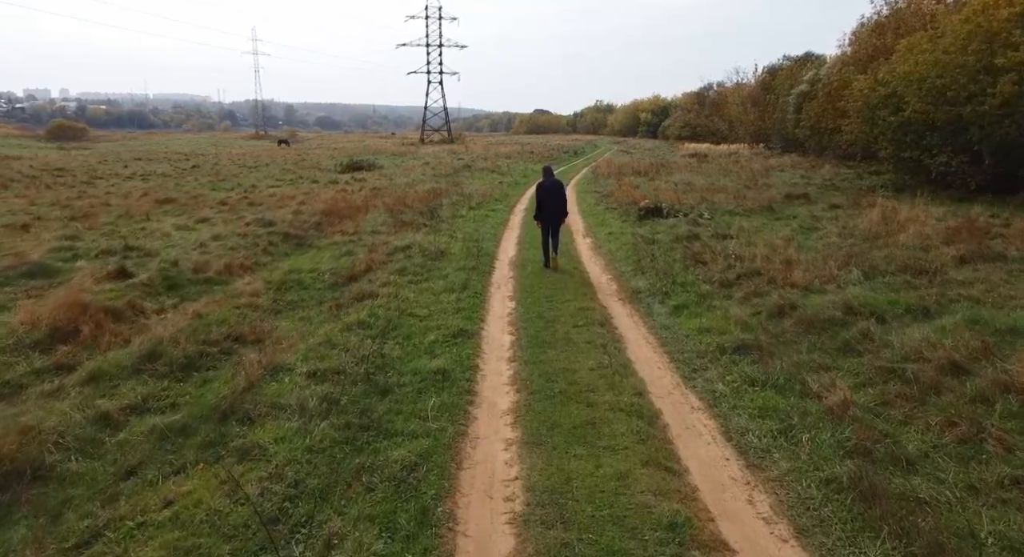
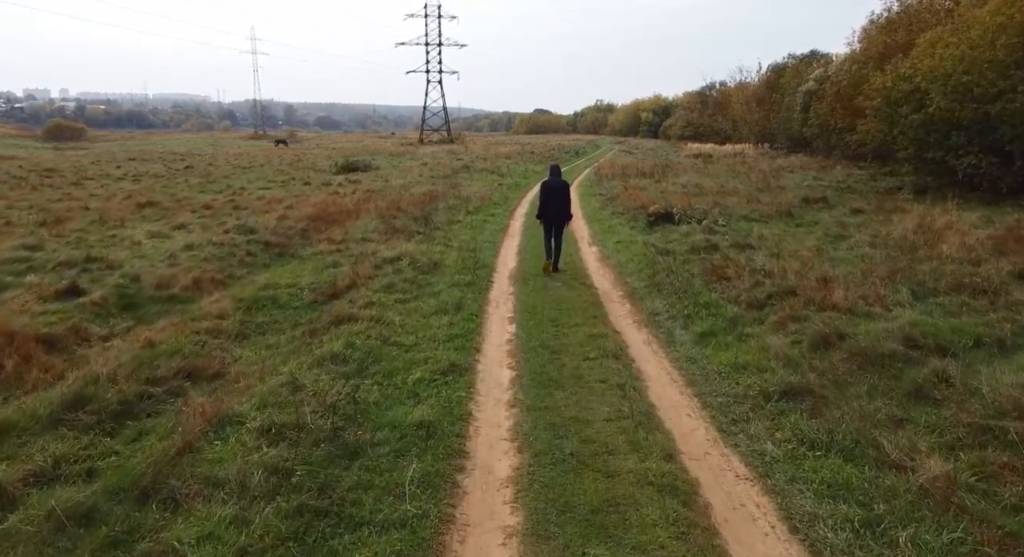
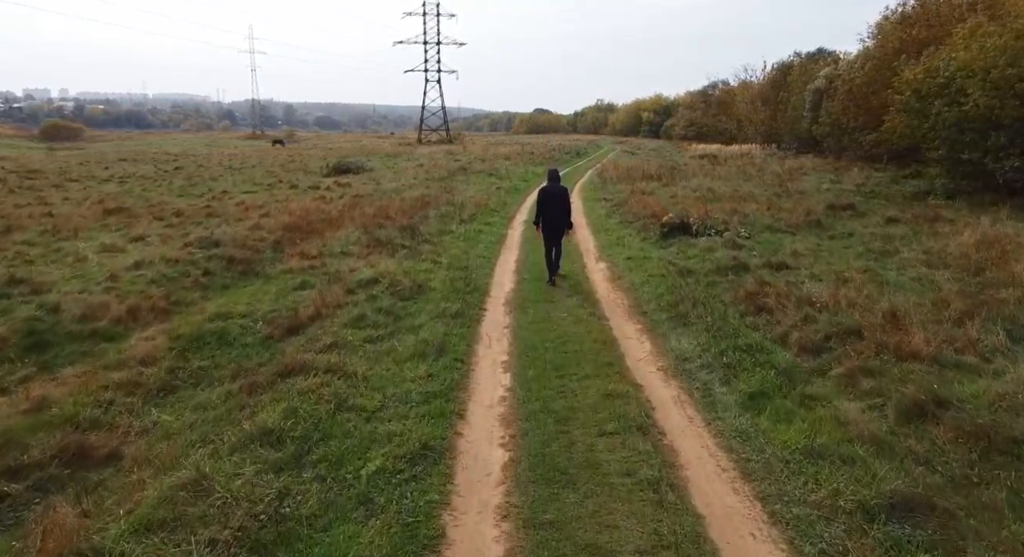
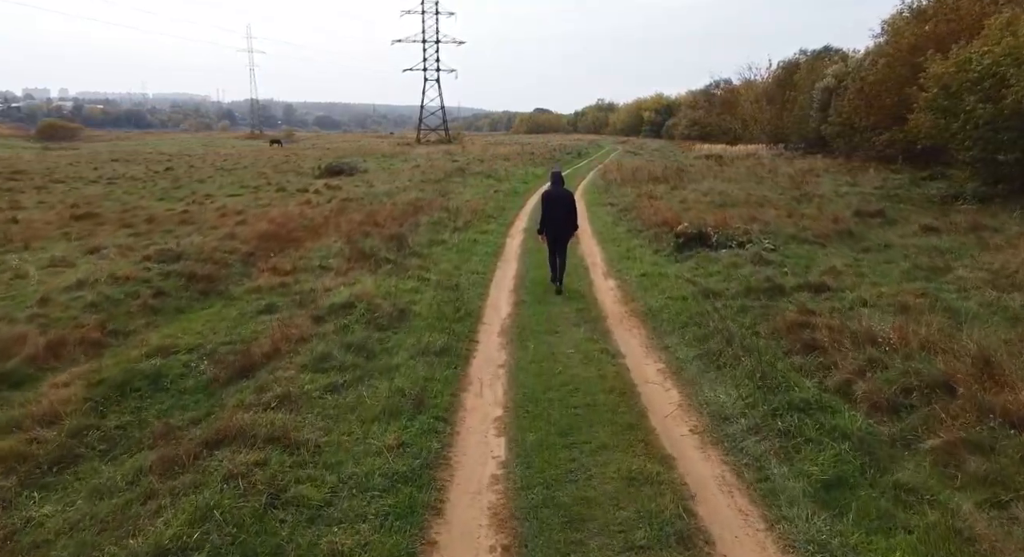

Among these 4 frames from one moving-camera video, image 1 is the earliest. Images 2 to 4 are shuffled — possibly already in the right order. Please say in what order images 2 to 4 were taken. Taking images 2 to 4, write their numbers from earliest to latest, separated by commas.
2, 3, 4
